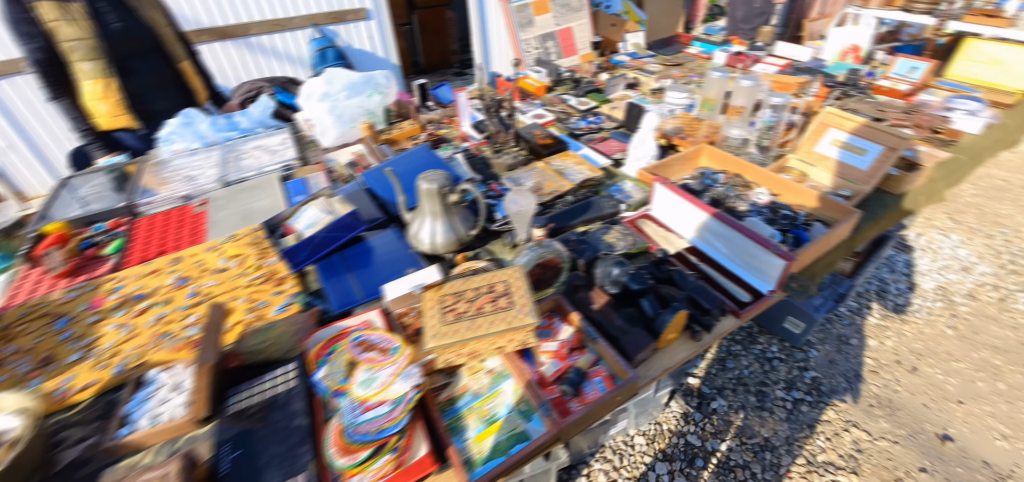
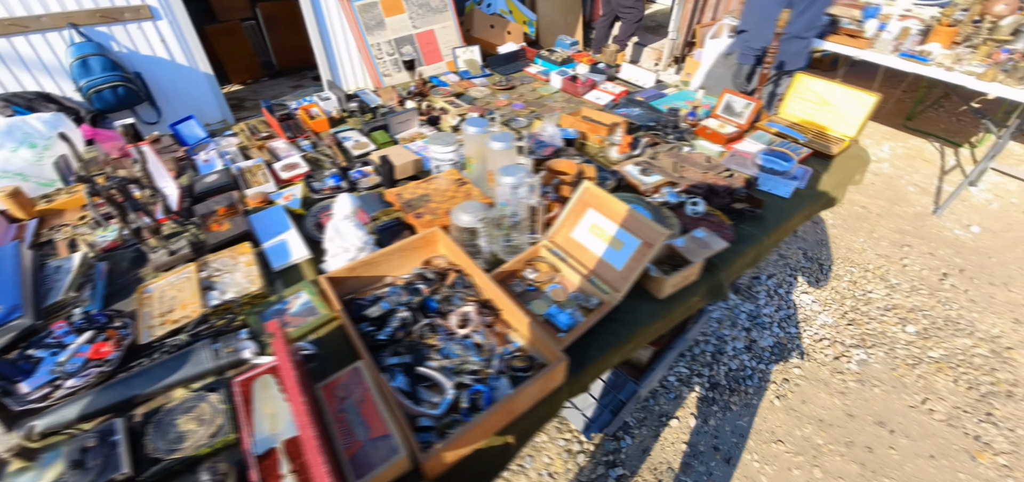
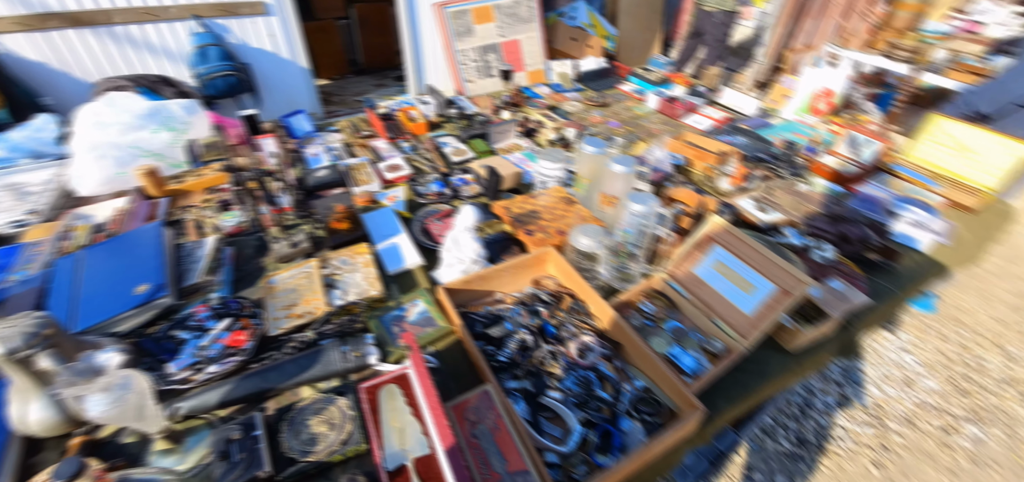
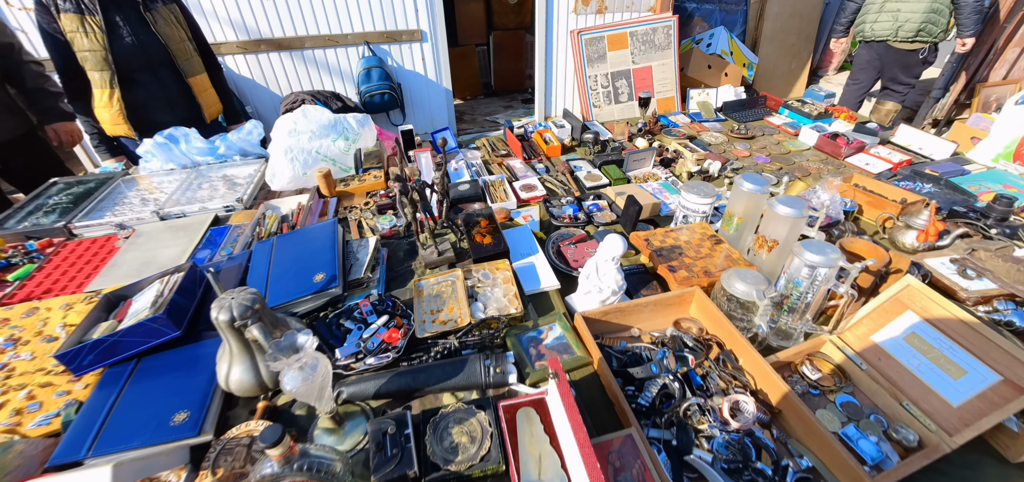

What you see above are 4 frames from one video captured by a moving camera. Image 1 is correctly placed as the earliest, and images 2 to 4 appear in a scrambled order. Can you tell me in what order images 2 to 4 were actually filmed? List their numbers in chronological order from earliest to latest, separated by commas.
4, 3, 2
